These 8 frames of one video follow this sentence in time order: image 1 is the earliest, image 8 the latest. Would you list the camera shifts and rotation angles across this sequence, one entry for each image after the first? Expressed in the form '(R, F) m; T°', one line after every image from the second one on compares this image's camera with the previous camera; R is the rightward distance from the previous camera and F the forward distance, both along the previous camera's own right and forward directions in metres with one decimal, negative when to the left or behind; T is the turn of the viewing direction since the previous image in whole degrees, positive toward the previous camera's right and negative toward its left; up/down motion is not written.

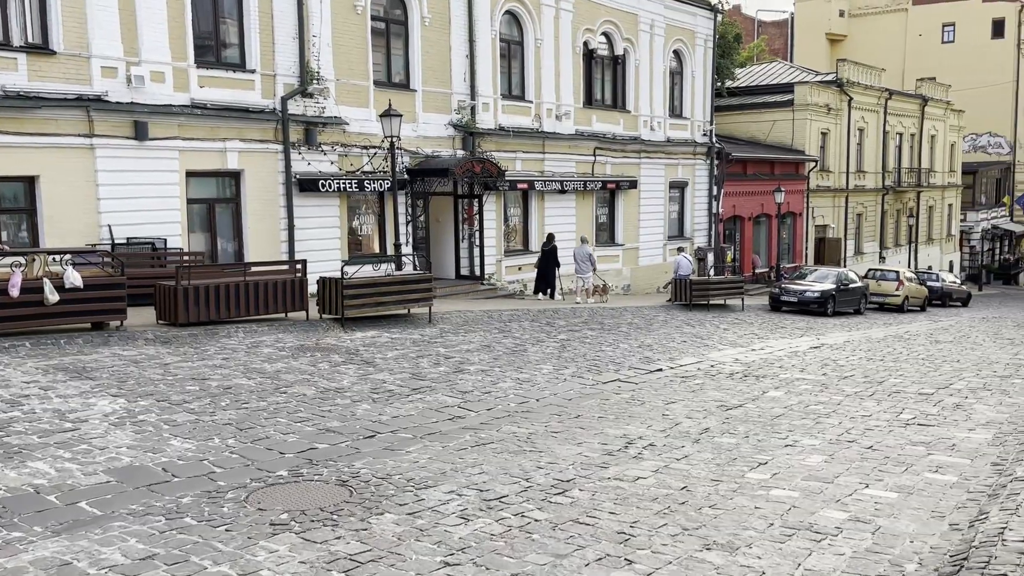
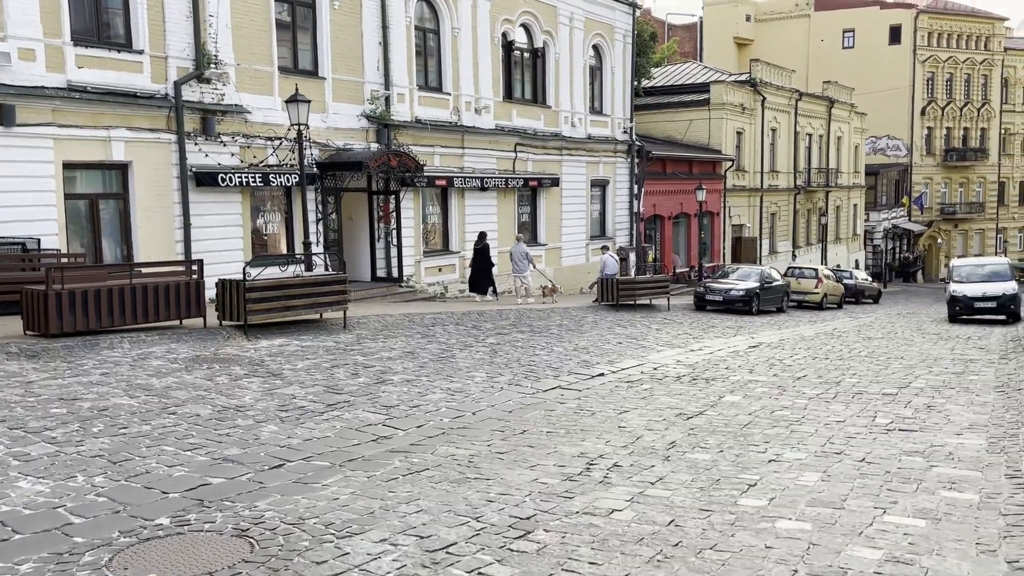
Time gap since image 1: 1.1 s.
(-0.2, +1.2) m; +6°
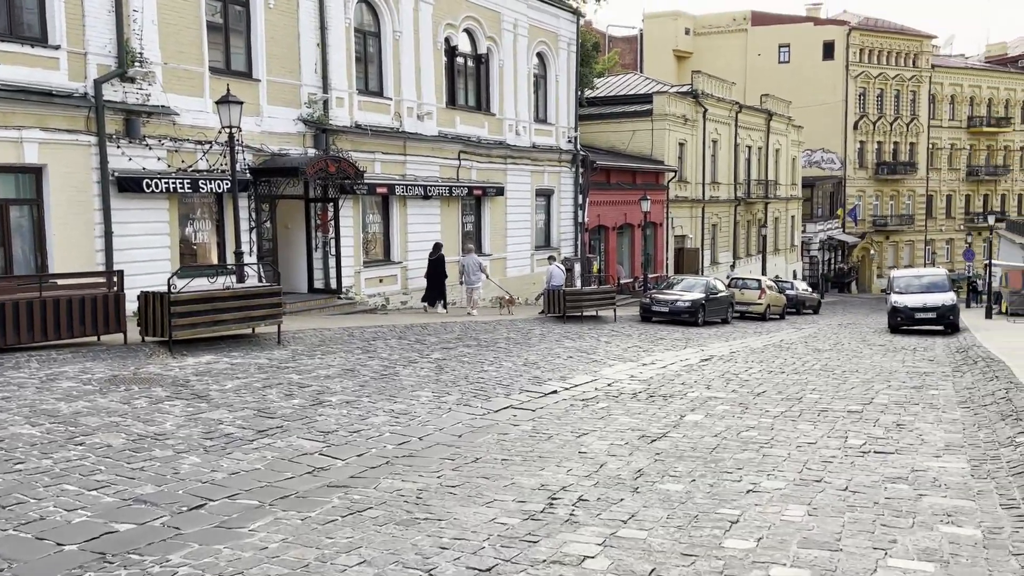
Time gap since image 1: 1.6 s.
(-0.1, +0.7) m; +4°
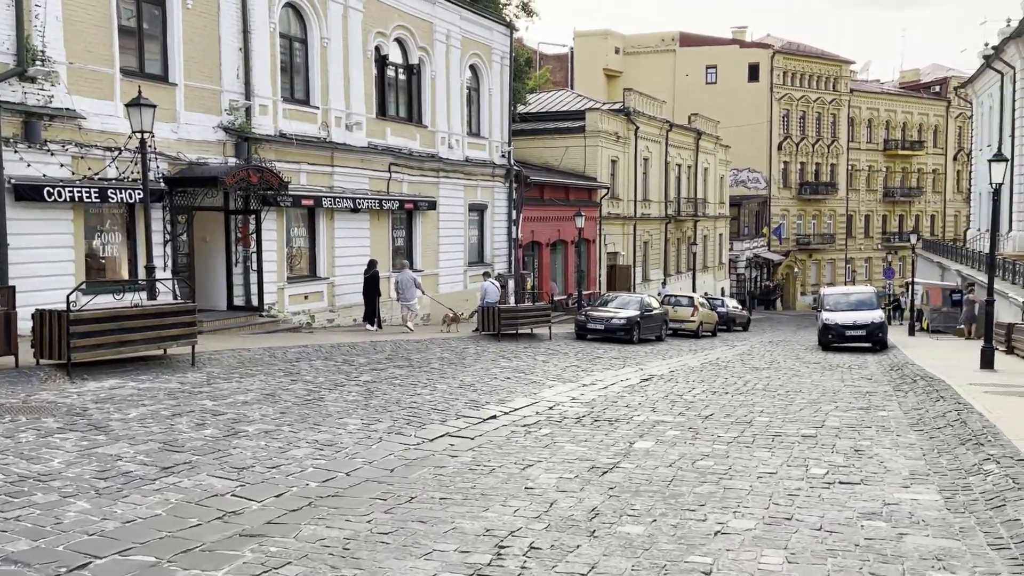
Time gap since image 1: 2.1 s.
(-0.1, +0.7) m; +5°
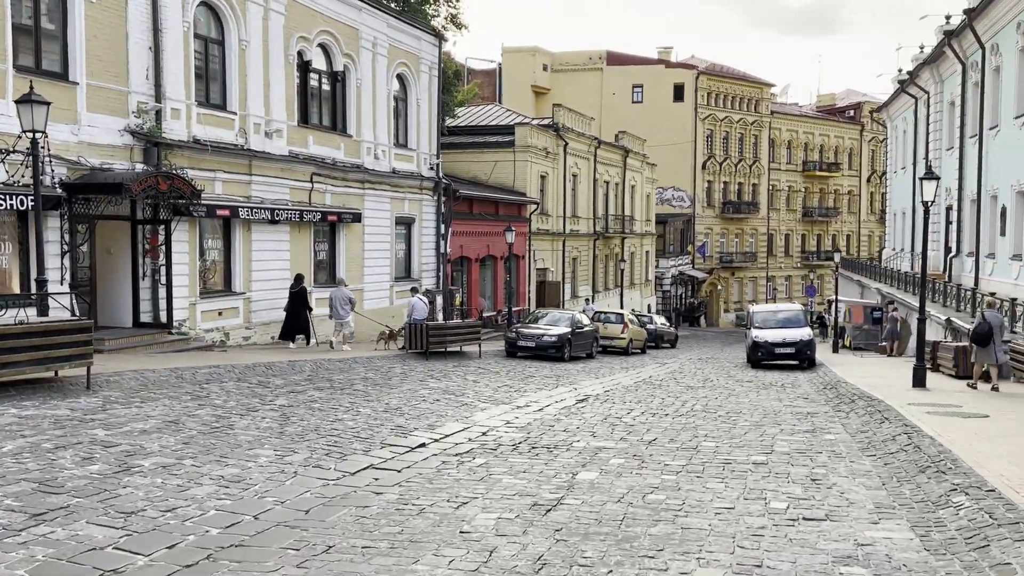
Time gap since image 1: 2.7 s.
(-0.1, +0.7) m; +5°
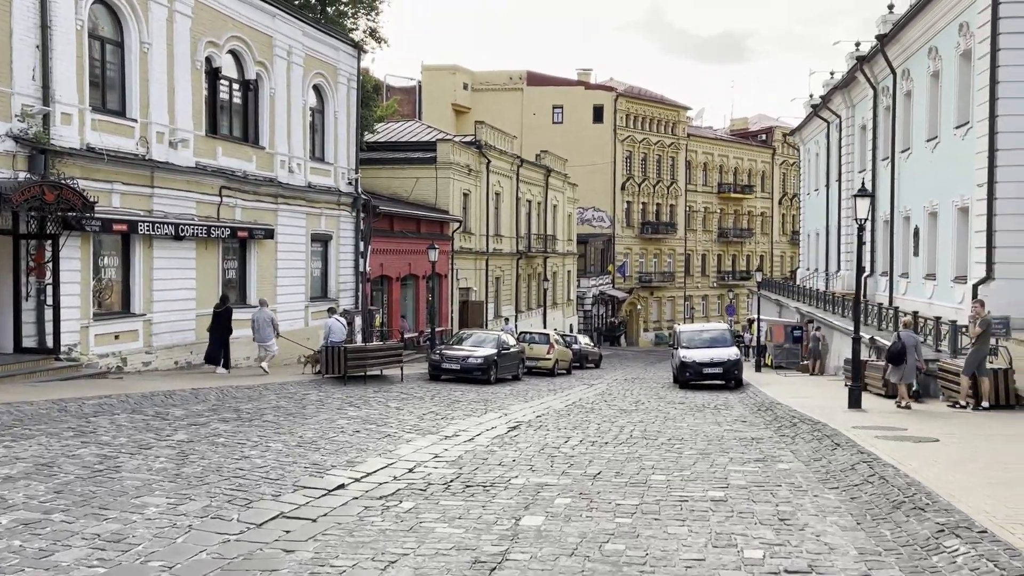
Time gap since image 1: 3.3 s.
(-0.1, +0.9) m; +5°
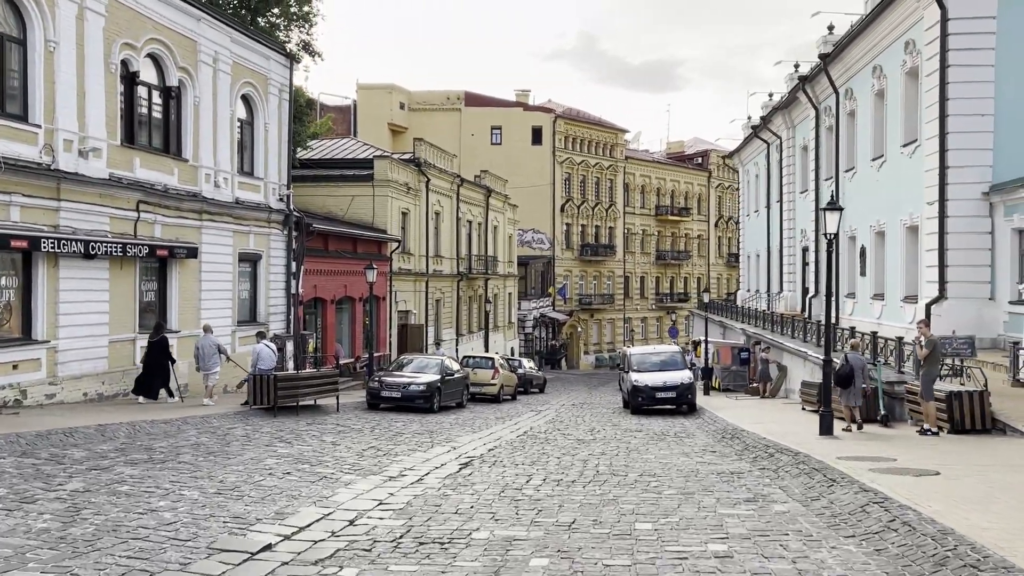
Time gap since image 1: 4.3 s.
(-0.2, +1.3) m; +4°
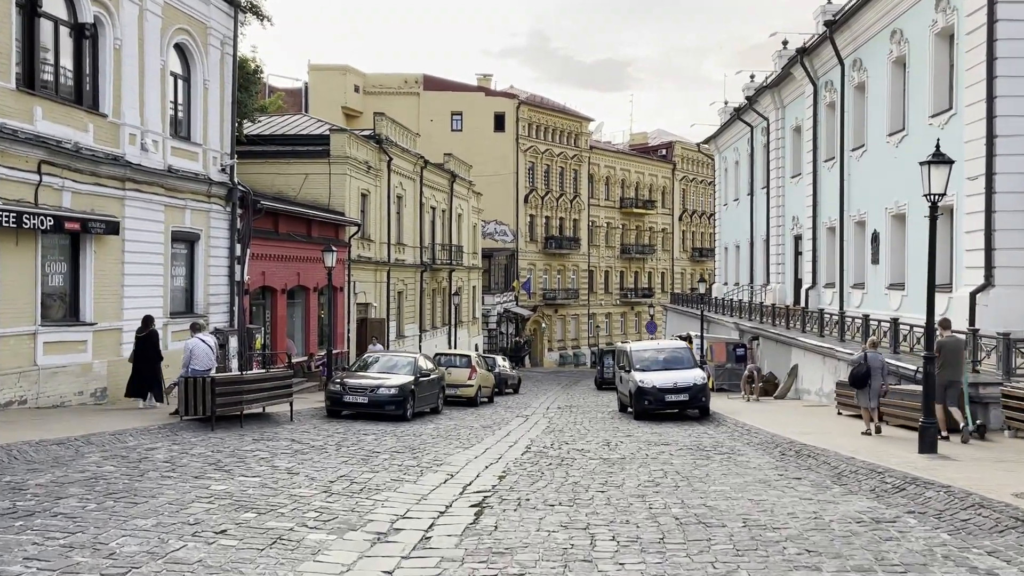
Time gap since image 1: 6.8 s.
(-0.8, +3.5) m; +3°
